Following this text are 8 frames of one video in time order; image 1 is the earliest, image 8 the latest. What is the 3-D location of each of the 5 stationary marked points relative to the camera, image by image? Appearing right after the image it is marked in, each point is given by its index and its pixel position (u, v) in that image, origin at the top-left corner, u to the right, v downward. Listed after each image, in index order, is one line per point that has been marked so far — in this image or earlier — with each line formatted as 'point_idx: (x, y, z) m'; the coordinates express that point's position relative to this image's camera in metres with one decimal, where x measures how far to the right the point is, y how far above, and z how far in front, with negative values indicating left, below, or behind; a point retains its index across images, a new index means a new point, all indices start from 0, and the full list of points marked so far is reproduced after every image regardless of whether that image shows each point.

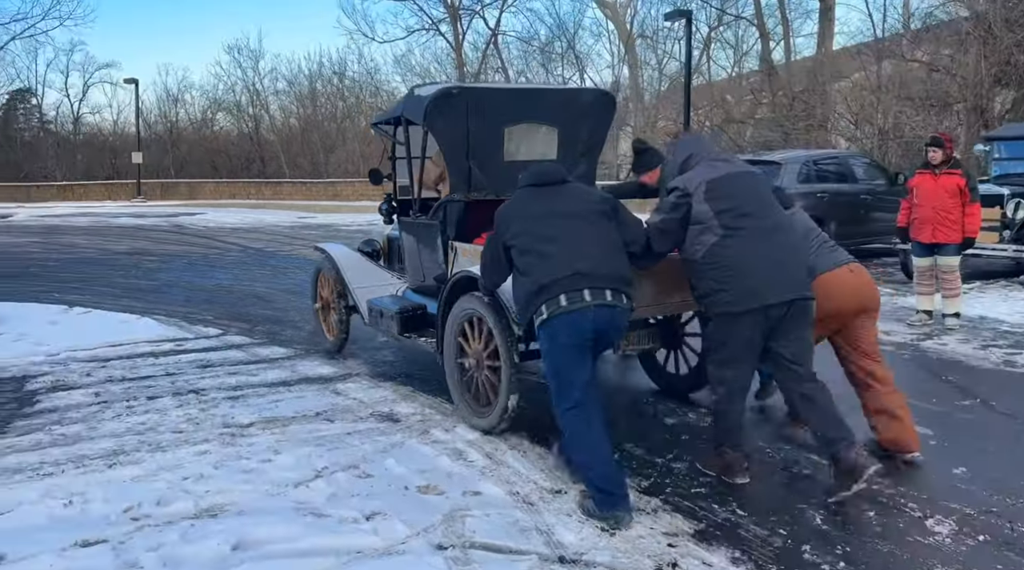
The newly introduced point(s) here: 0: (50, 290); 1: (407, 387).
0: (-6.3, -0.1, +11.7) m
1: (-0.7, -0.7, +5.8) m
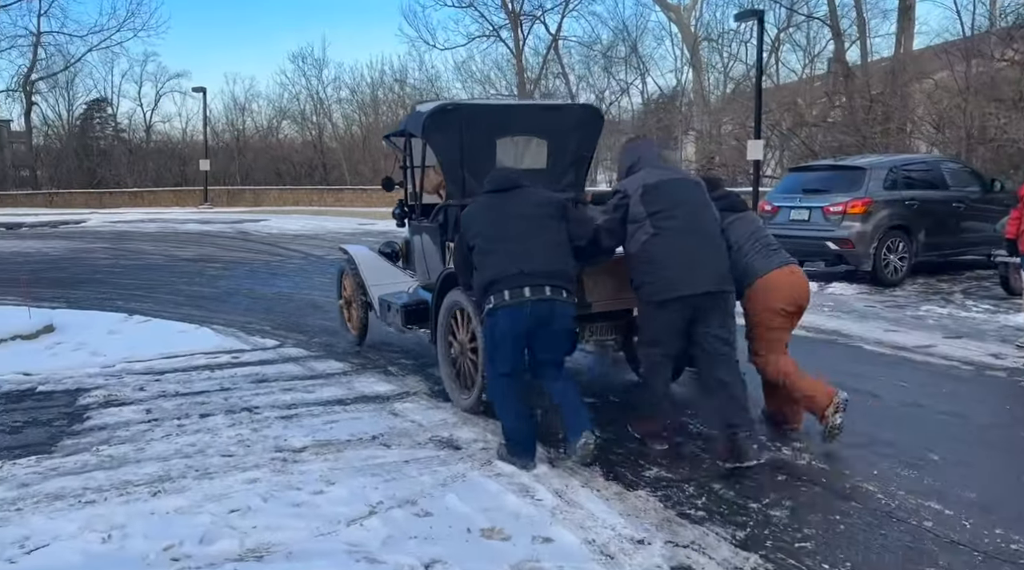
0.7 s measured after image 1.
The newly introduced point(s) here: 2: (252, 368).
0: (-5.5, -0.2, +11.7) m
1: (-0.3, -0.8, +5.4) m
2: (-2.1, -0.7, +6.9) m
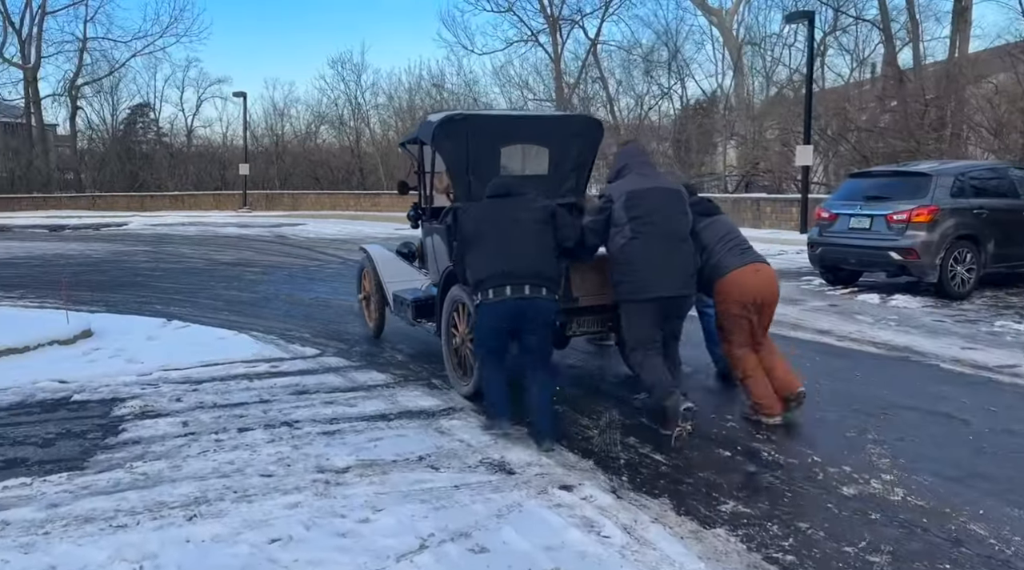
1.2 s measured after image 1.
0: (-4.9, -0.2, +11.6) m
1: (0.0, -0.8, +5.1) m
2: (-1.7, -0.7, +6.7) m
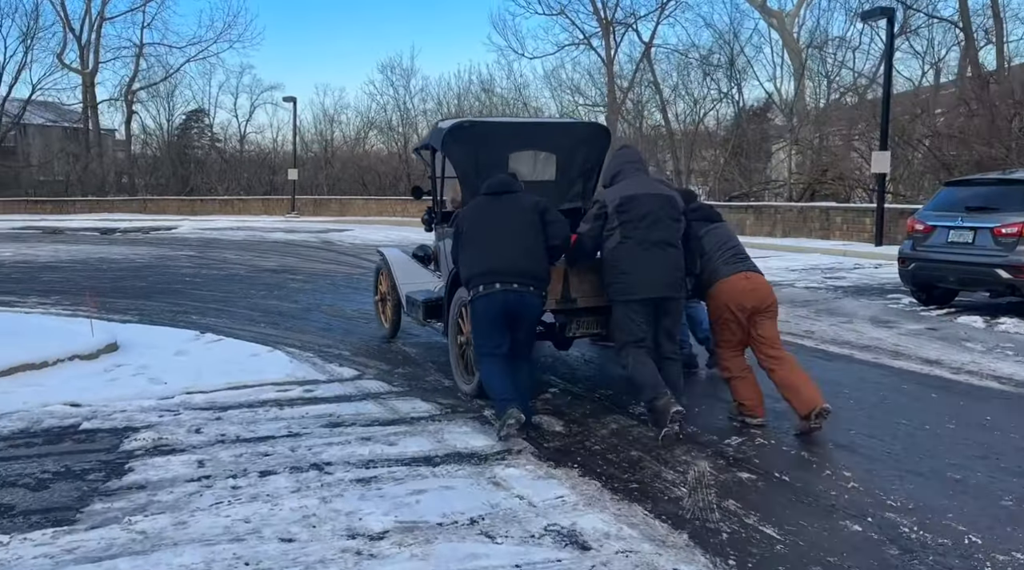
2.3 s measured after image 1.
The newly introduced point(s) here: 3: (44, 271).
0: (-4.2, -0.3, +11.0) m
1: (+0.4, -1.0, +4.3) m
2: (-1.3, -0.8, +5.9) m
3: (-8.9, +0.3, +16.2) m
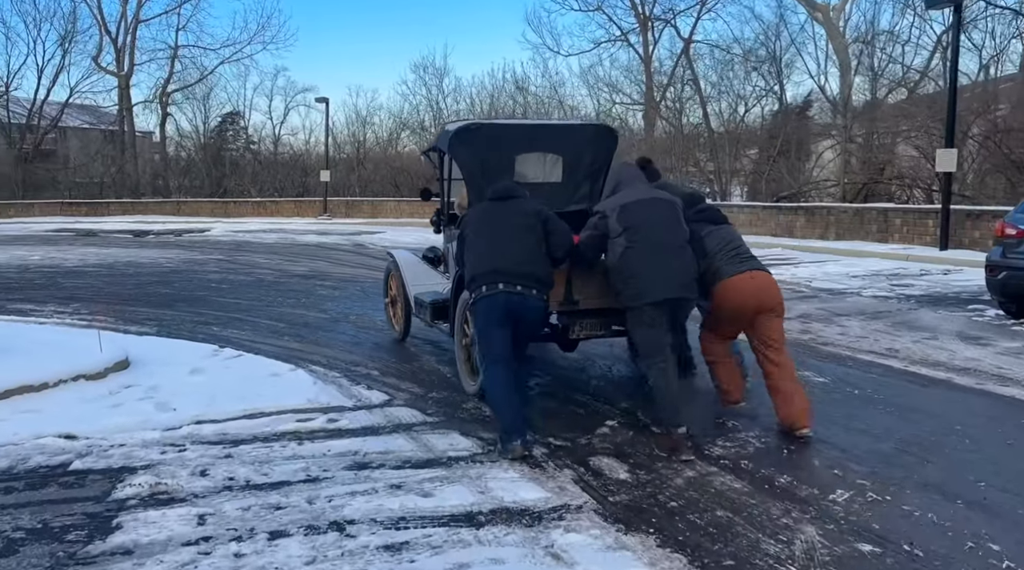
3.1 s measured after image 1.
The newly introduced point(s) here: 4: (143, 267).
0: (-3.7, -0.4, +10.3) m
1: (+0.6, -1.1, +3.5) m
2: (-1.0, -0.9, +5.2) m
3: (-8.1, +0.2, +15.7) m
4: (-7.6, +0.4, +17.7) m
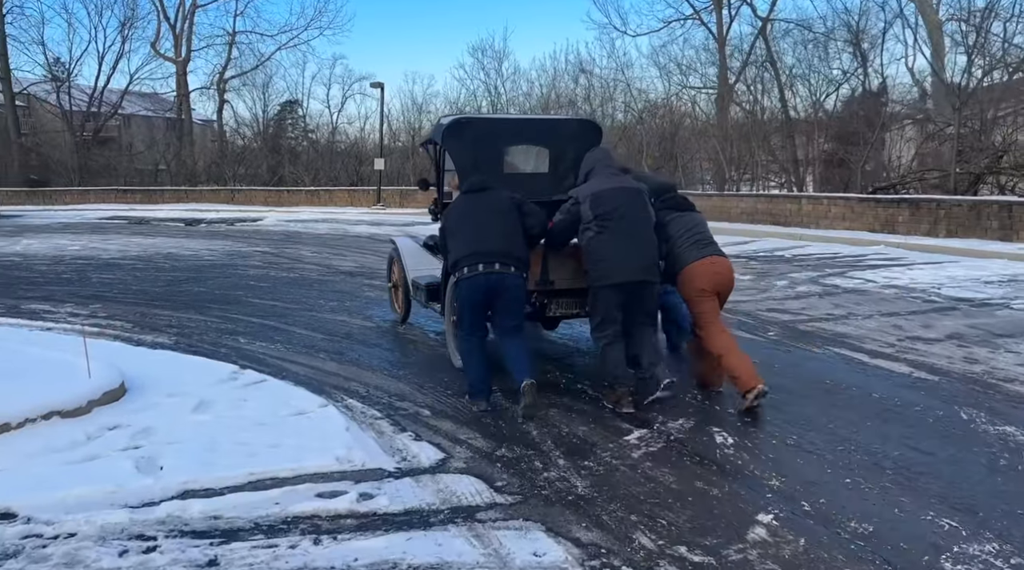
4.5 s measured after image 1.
0: (-2.9, -0.5, +8.9) m
1: (+1.0, -1.2, +1.8) m
2: (-0.5, -1.1, +3.6) m
3: (-7.0, +0.3, +14.5) m
4: (-6.4, +0.5, +16.5) m
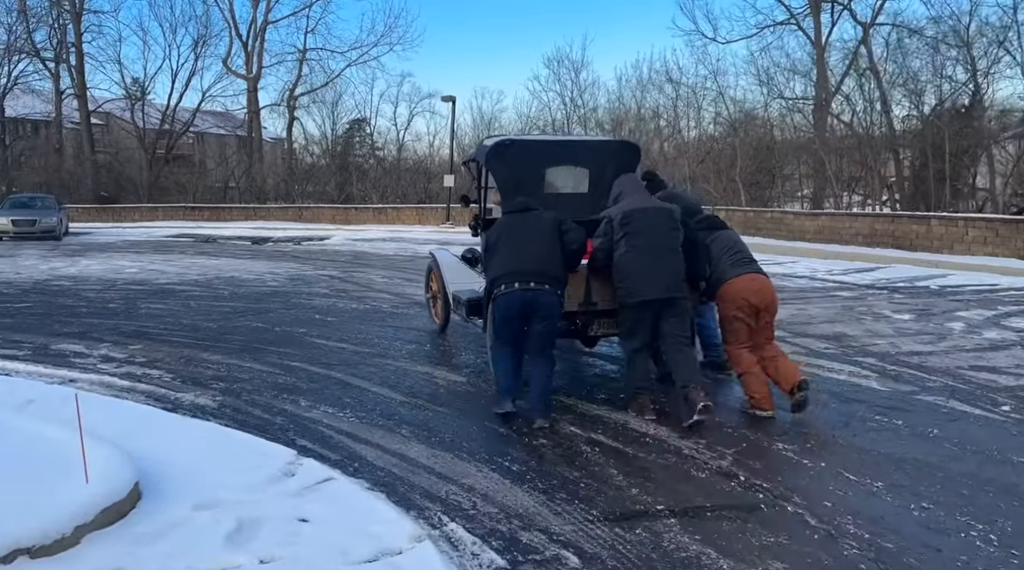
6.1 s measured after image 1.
0: (-1.8, -0.8, +7.1) m
1: (+1.5, -1.5, -0.3) m
2: (+0.2, -1.4, +1.7) m
3: (-5.5, -0.2, +13.1) m
4: (-4.7, 0.0, +15.0) m
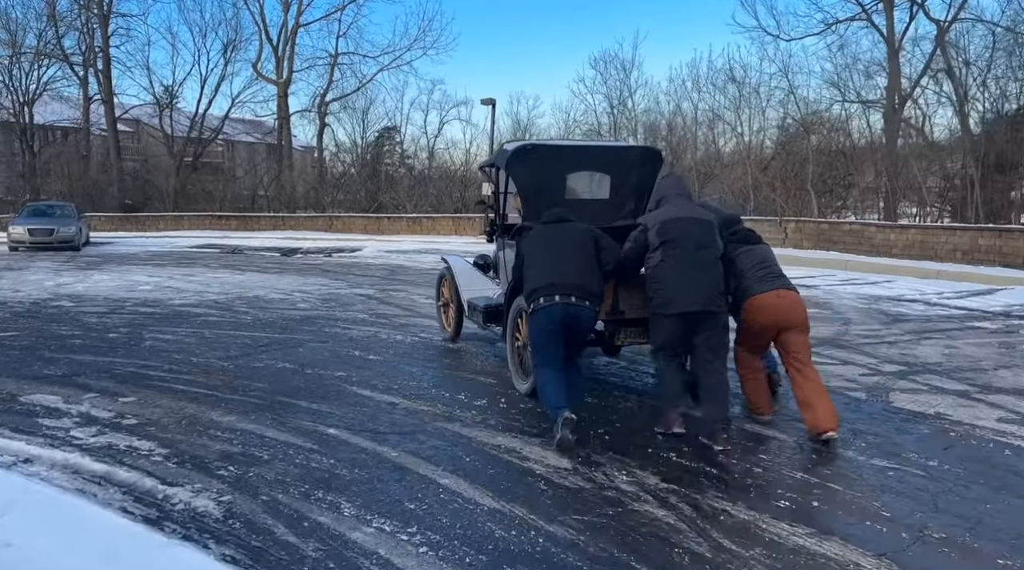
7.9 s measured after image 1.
0: (-1.0, -1.1, +5.1) m
1: (+2.0, -1.7, -2.4) m
2: (+0.7, -1.6, -0.5) m
3: (-4.5, -0.5, +11.1) m
4: (-3.7, -0.4, +13.0) m
